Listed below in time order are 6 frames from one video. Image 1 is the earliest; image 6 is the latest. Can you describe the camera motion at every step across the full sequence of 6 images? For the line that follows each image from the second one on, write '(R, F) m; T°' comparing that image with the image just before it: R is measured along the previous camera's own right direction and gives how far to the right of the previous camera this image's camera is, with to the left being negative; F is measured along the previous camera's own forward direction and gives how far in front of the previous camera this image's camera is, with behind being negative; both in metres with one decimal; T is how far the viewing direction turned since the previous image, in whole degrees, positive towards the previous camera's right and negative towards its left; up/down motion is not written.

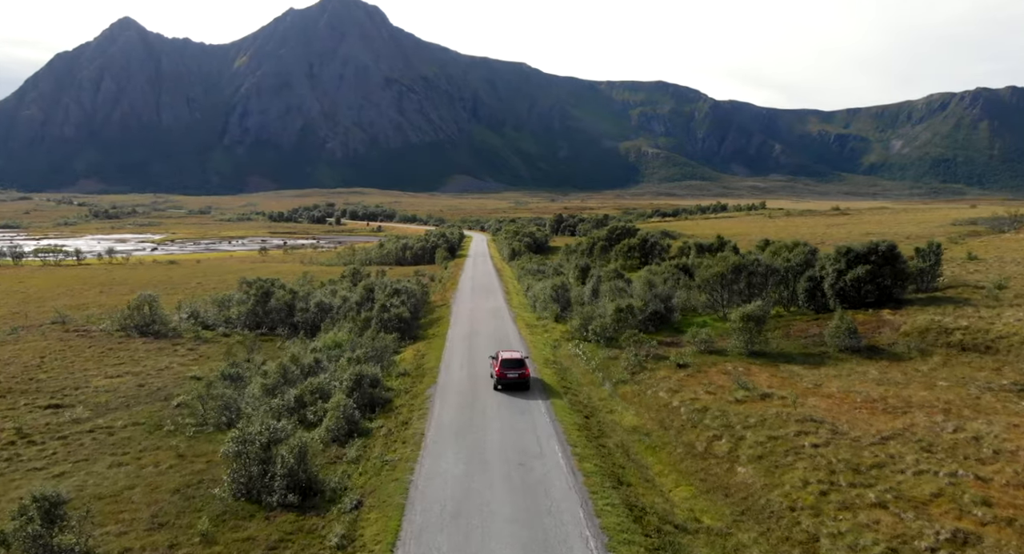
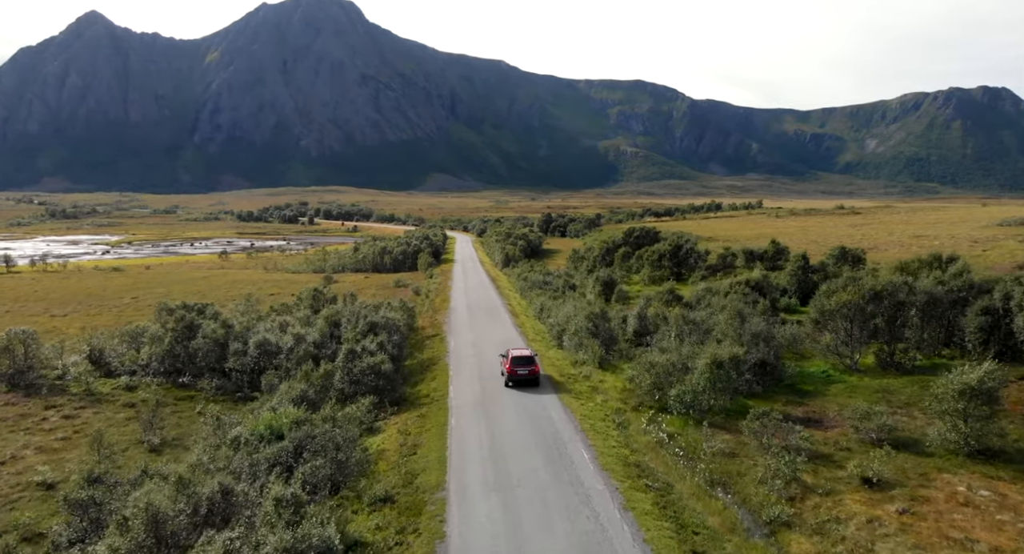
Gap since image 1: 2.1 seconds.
(-2.7, +16.9) m; +2°
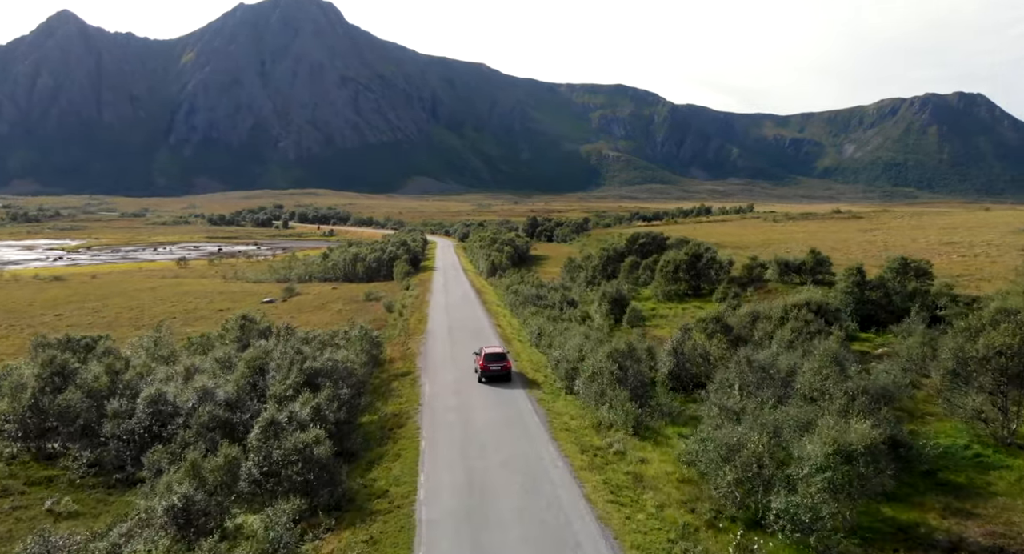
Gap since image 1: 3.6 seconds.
(-0.7, +11.5) m; +2°
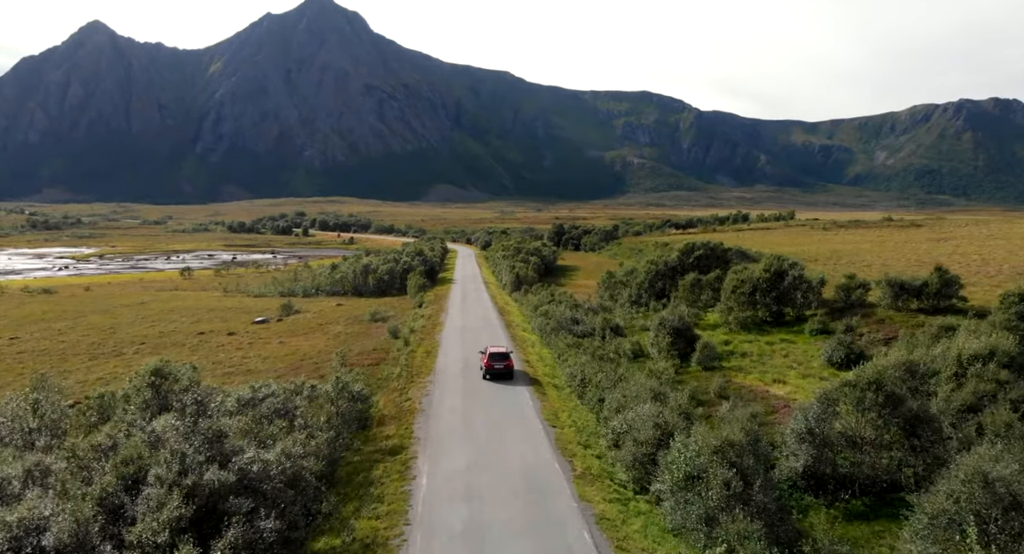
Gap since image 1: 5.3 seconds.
(-0.6, +12.3) m; -2°
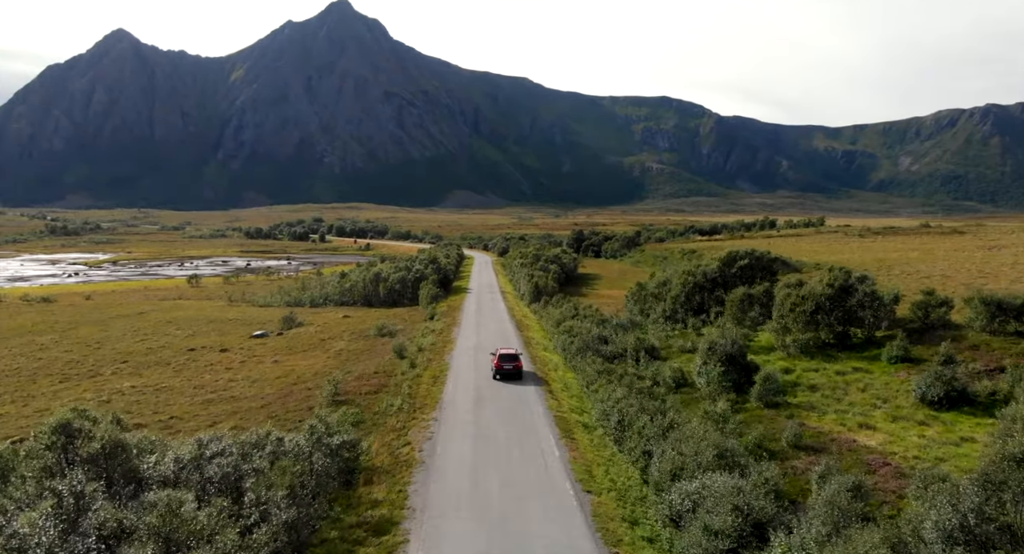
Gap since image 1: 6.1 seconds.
(-0.2, +6.5) m; -2°
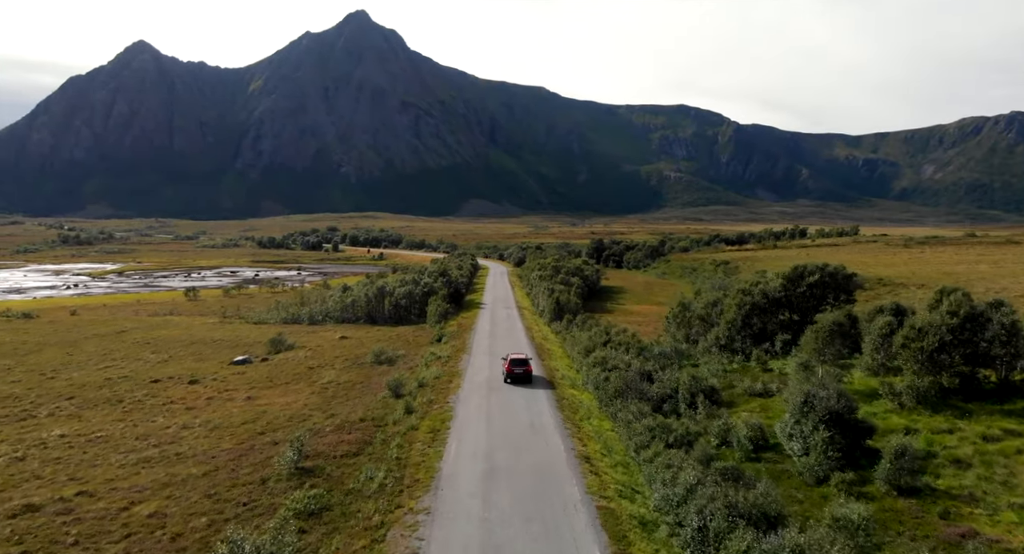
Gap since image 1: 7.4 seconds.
(-0.3, +9.5) m; -1°
